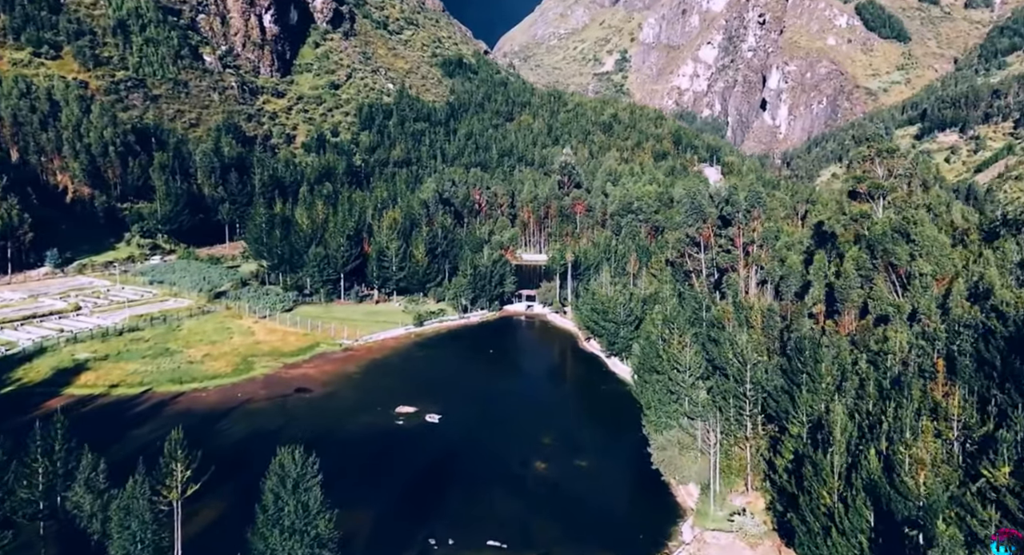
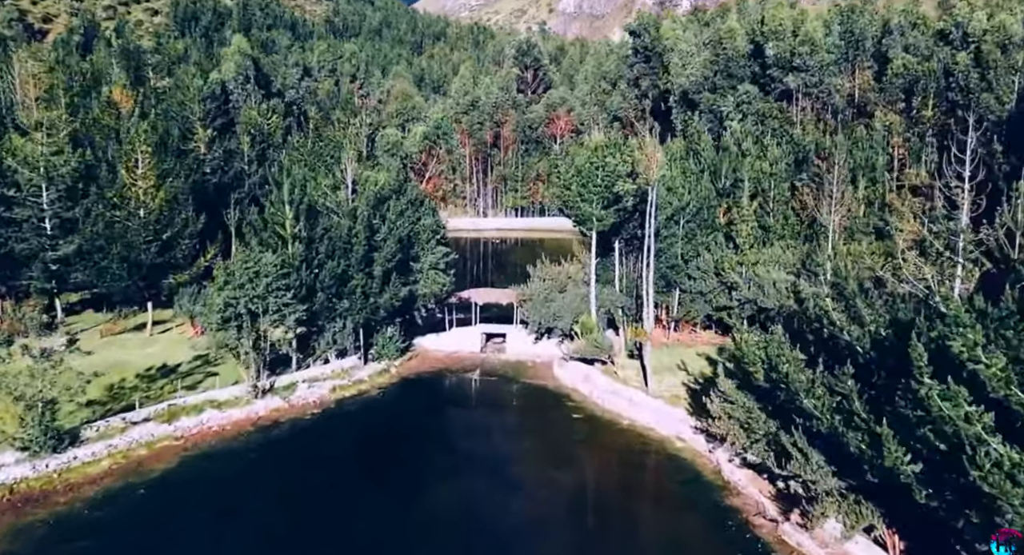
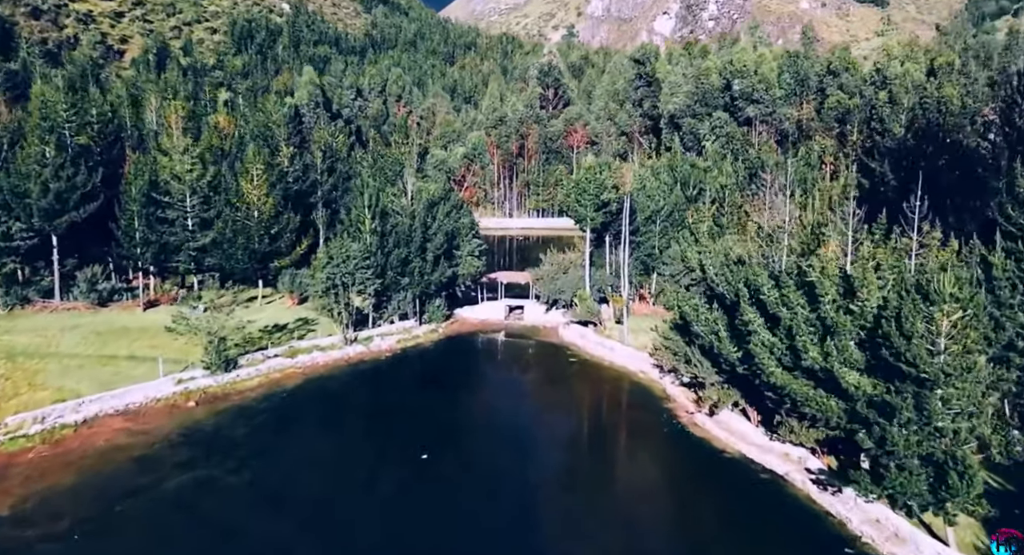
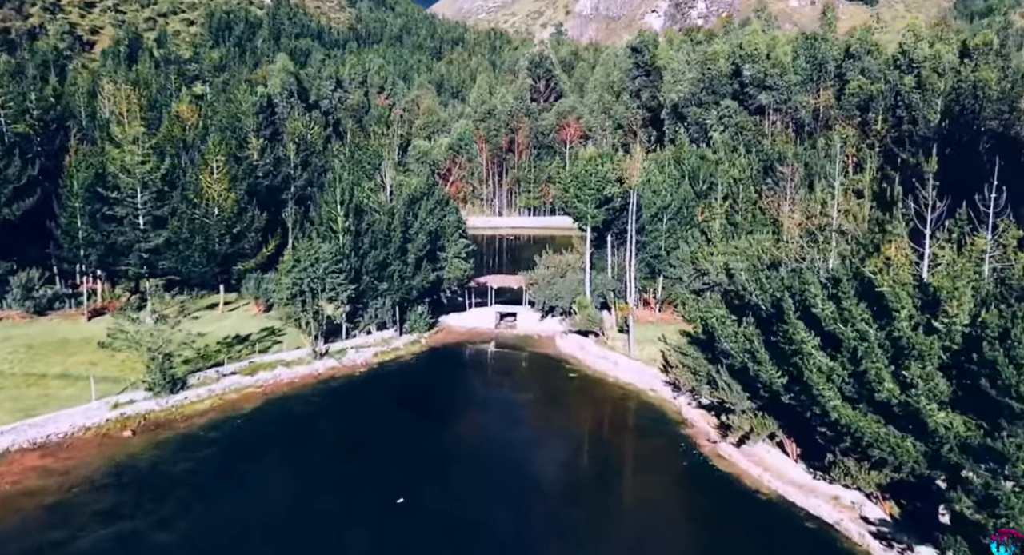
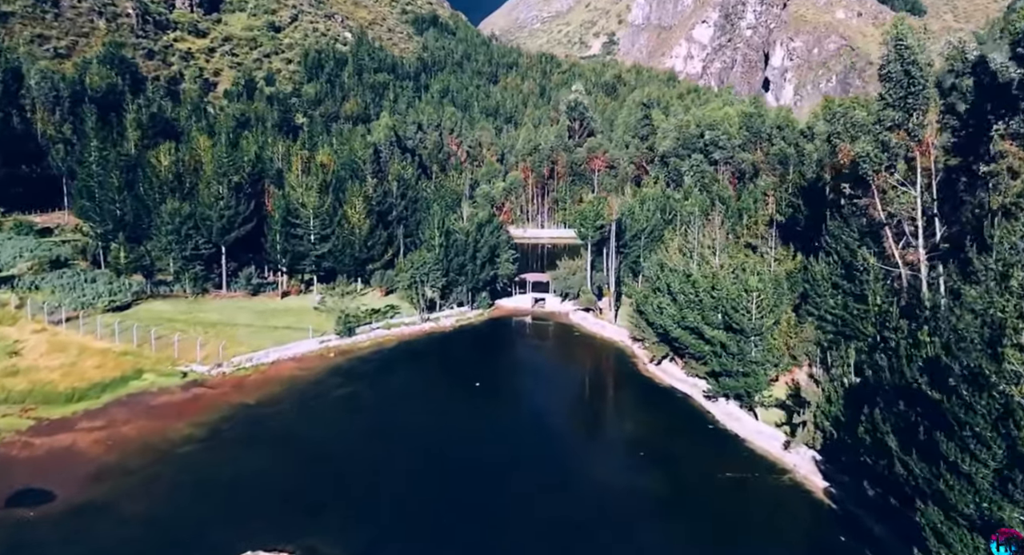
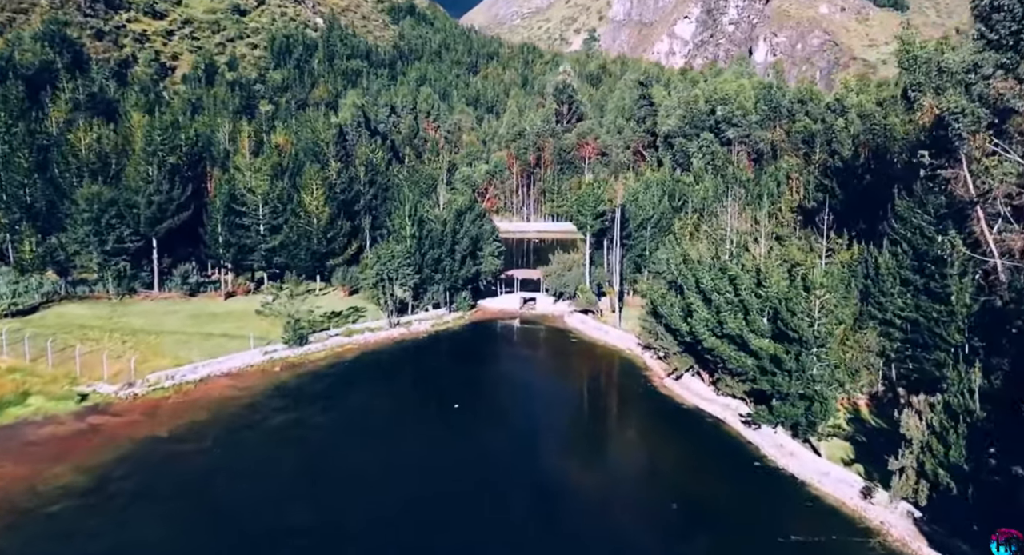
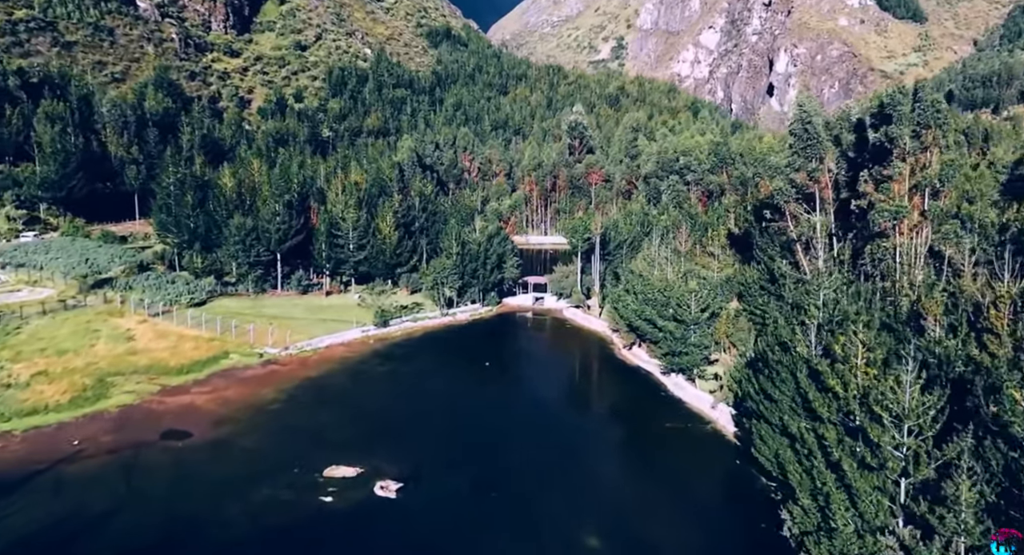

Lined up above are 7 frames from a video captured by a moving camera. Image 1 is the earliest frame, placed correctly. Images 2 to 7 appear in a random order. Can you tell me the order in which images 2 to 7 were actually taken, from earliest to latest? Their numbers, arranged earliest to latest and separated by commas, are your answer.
7, 5, 6, 3, 4, 2
